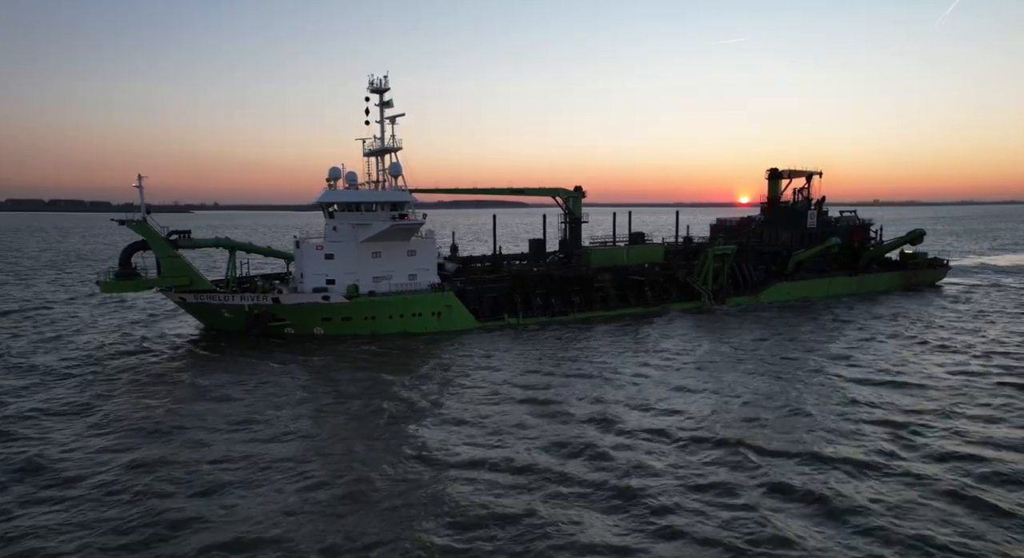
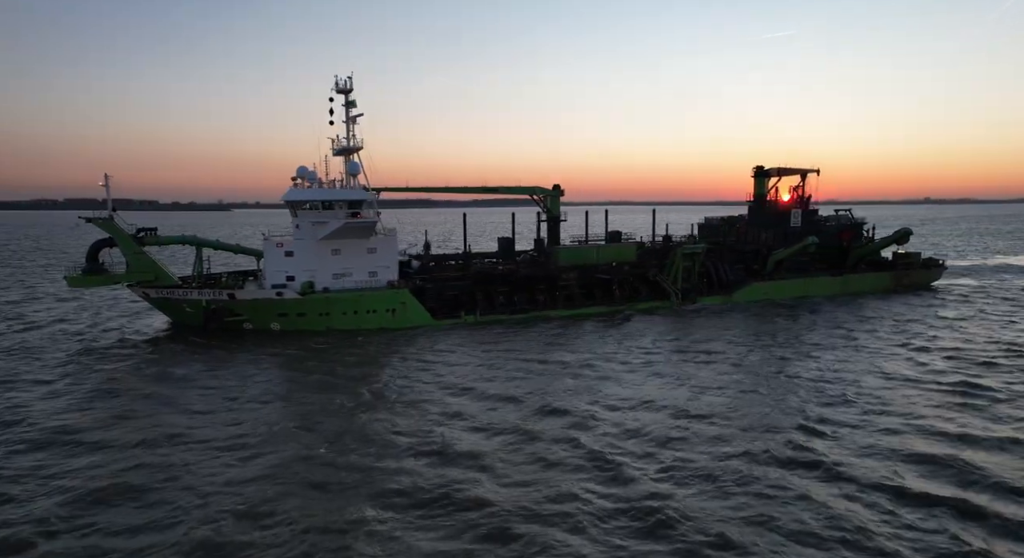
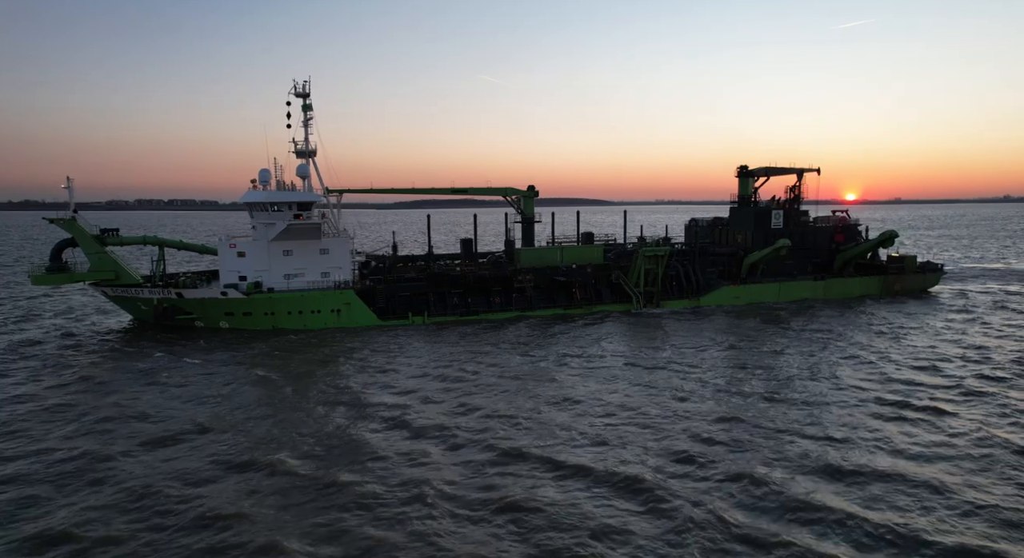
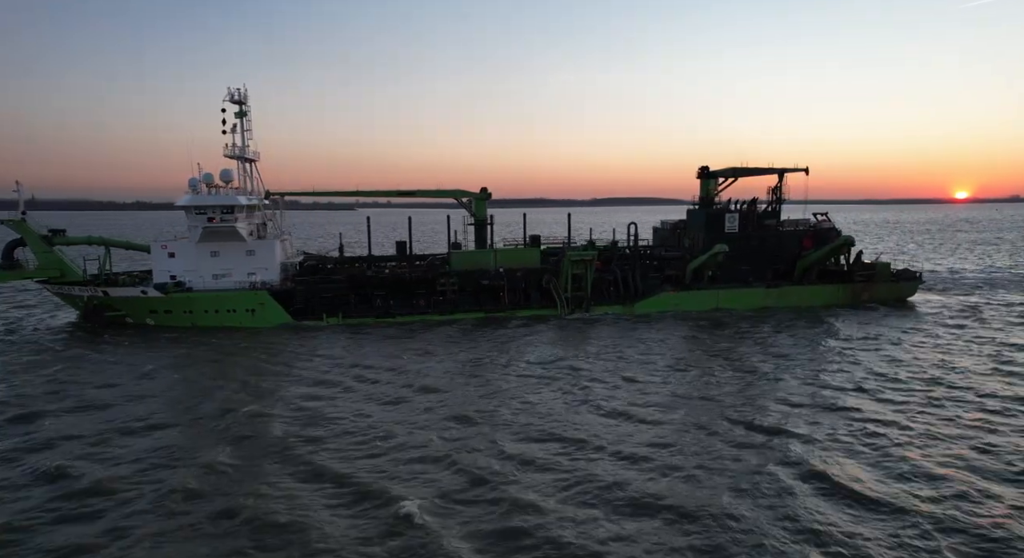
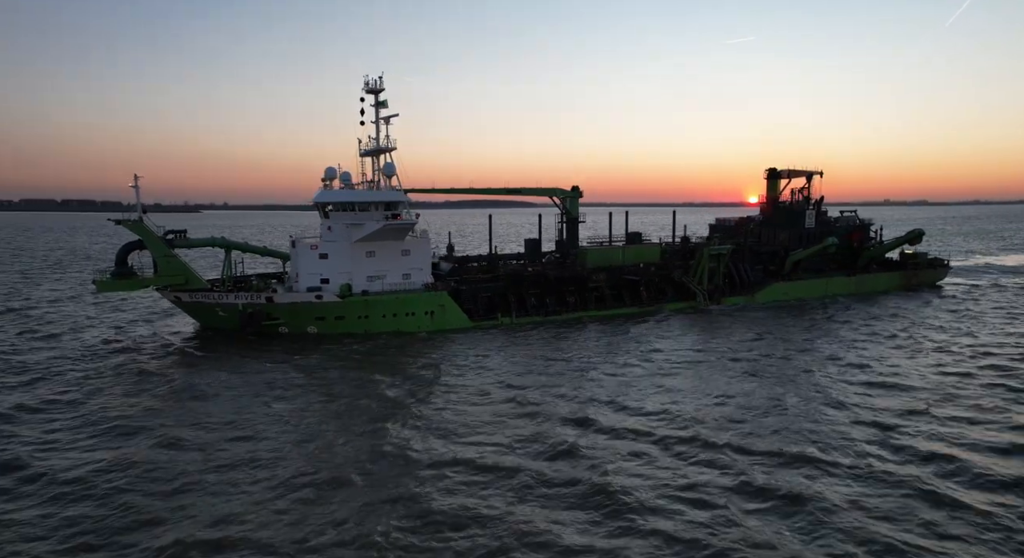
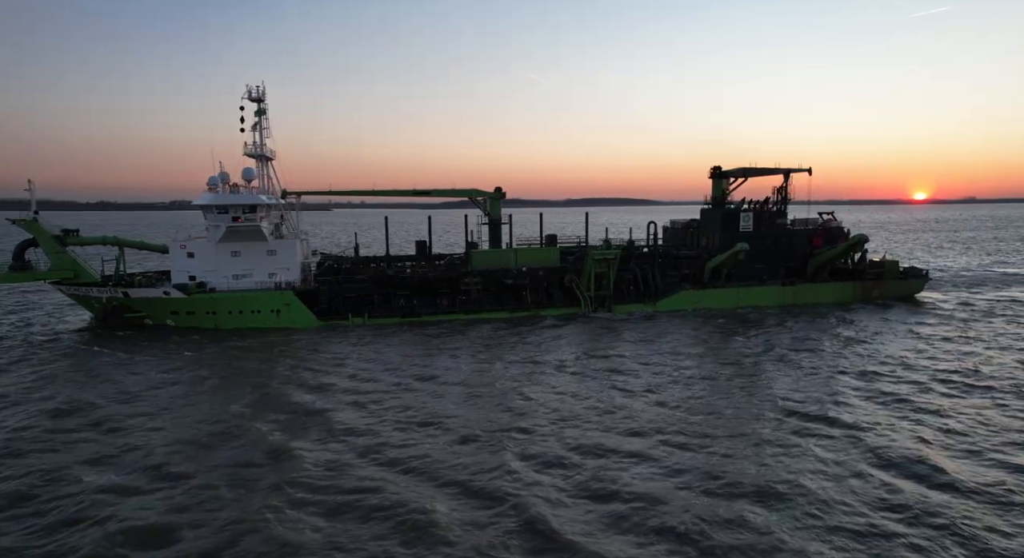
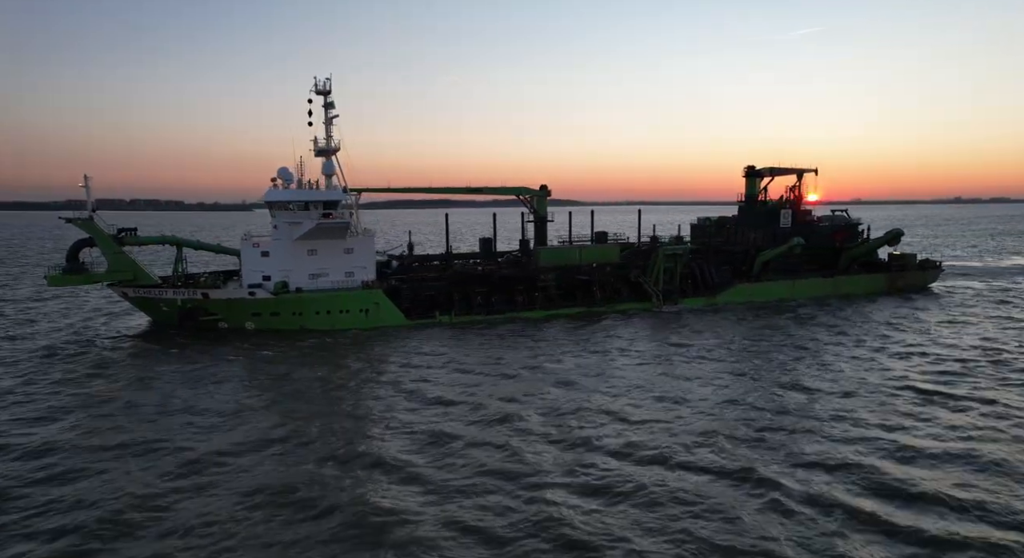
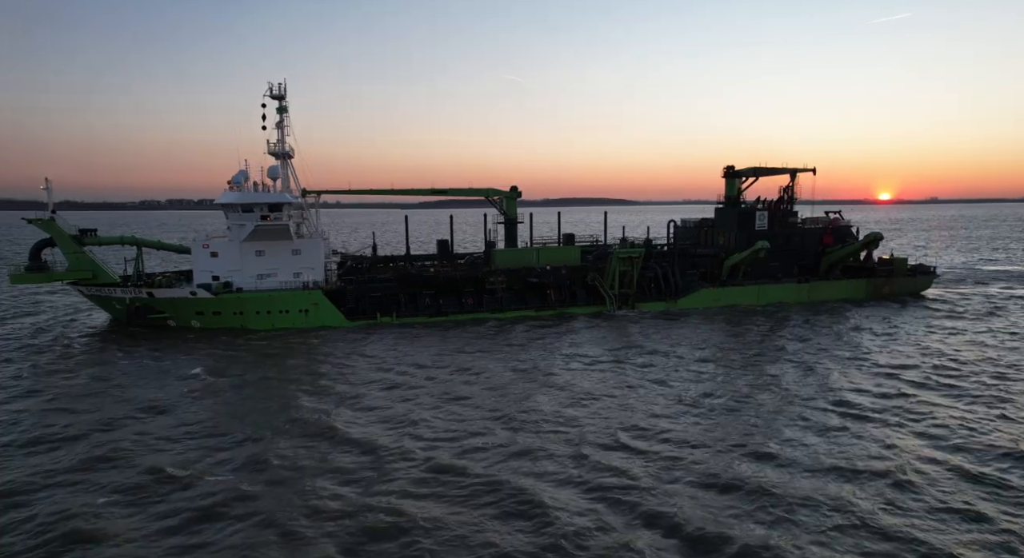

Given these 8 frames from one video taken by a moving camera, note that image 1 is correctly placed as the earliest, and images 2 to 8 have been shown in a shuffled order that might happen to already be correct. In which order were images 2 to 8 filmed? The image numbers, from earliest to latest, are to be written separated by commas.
5, 2, 7, 3, 8, 6, 4
